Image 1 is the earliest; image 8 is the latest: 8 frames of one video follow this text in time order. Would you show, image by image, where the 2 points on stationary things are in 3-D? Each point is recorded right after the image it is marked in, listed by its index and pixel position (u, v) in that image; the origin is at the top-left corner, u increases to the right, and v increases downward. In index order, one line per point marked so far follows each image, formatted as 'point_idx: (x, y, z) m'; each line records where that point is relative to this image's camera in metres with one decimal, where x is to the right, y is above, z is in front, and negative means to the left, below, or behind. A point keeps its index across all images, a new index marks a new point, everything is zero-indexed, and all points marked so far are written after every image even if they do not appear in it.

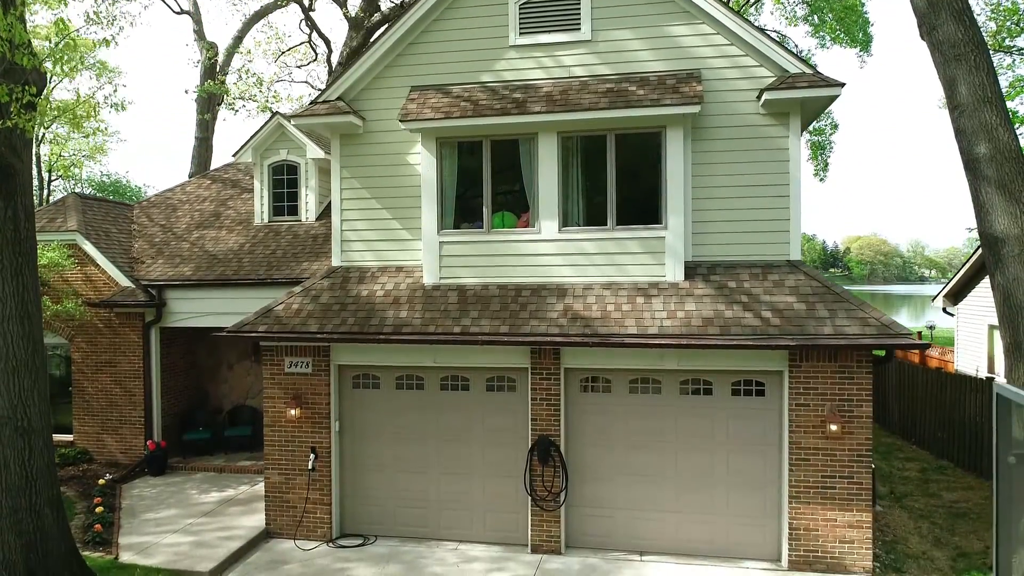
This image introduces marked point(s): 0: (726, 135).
0: (+2.6, +1.9, +9.0) m
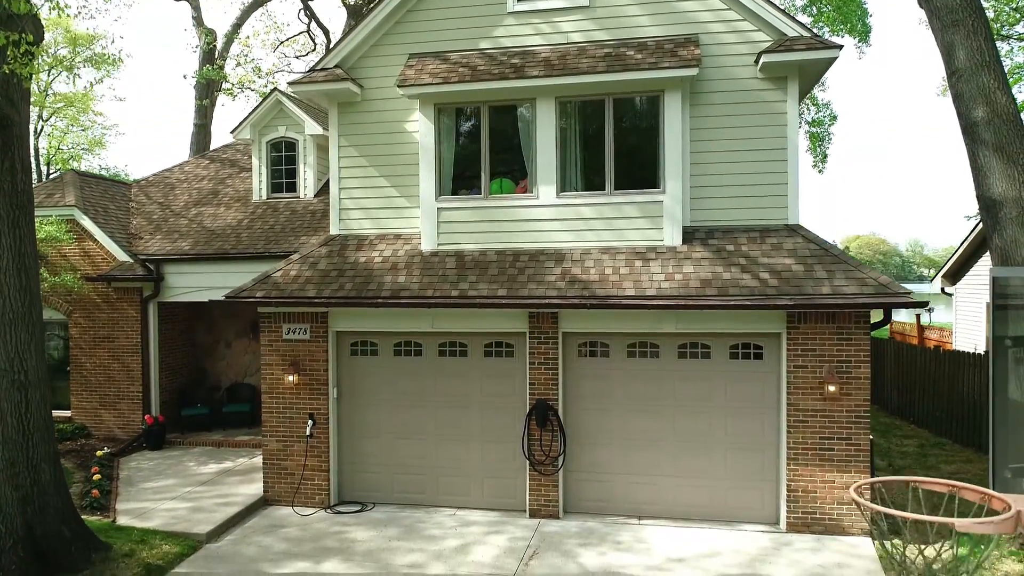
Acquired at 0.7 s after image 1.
0: (+2.6, +2.3, +9.0) m
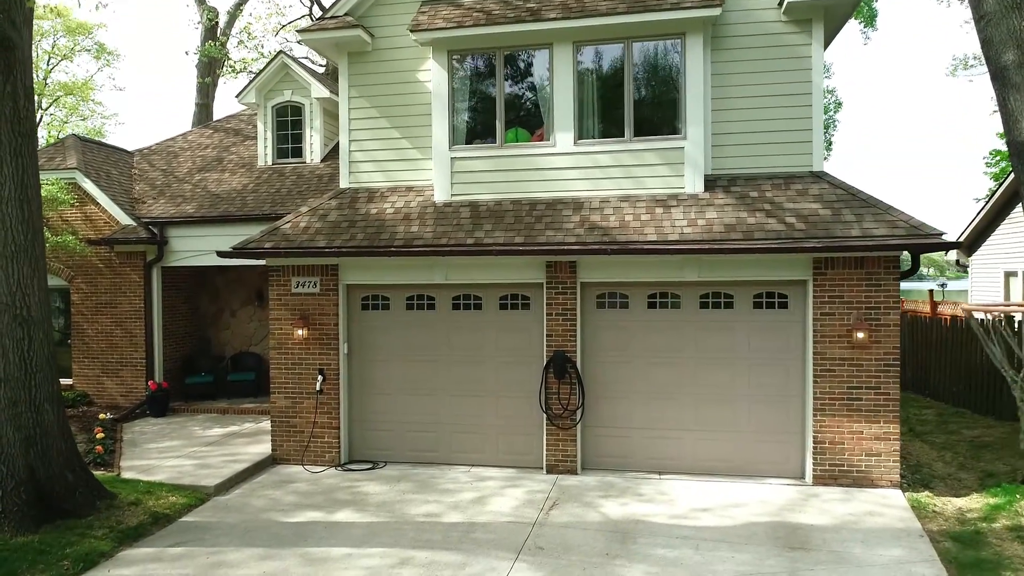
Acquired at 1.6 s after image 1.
0: (+2.8, +2.9, +8.7) m
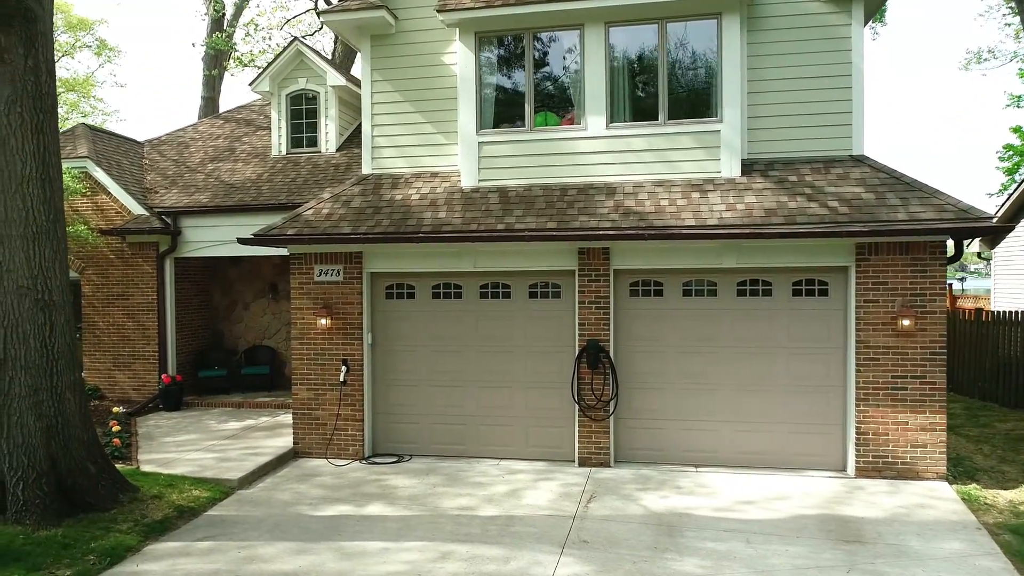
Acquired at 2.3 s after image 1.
0: (+3.1, +3.1, +8.5) m
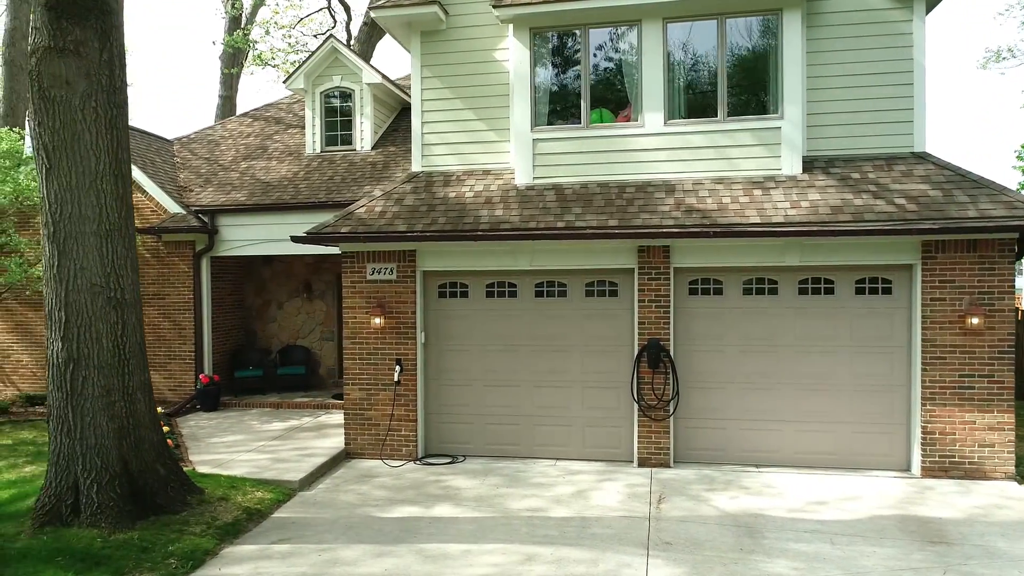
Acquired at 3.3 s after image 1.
0: (+3.8, +3.1, +8.4) m
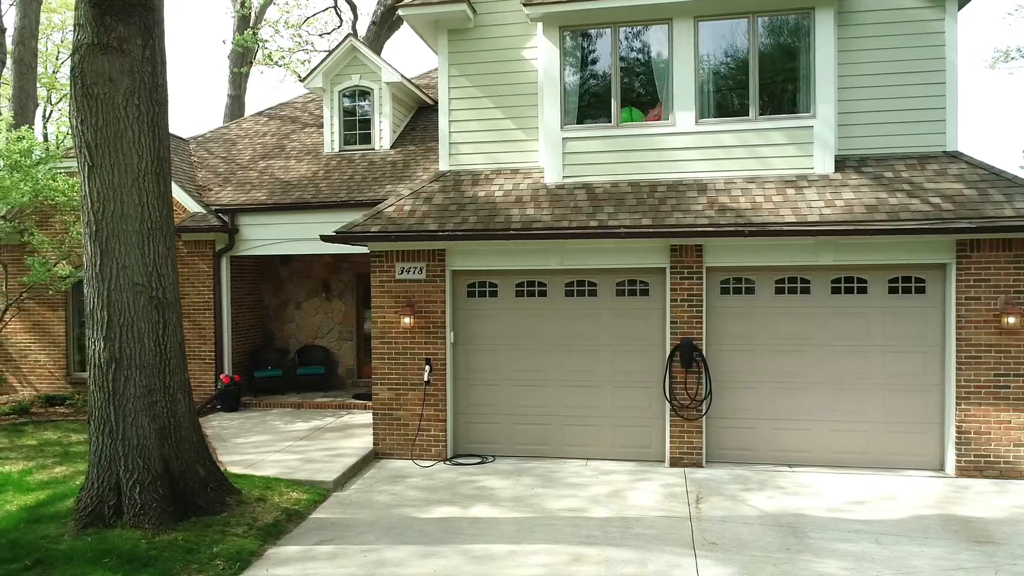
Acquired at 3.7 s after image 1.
0: (+4.2, +3.1, +8.4) m
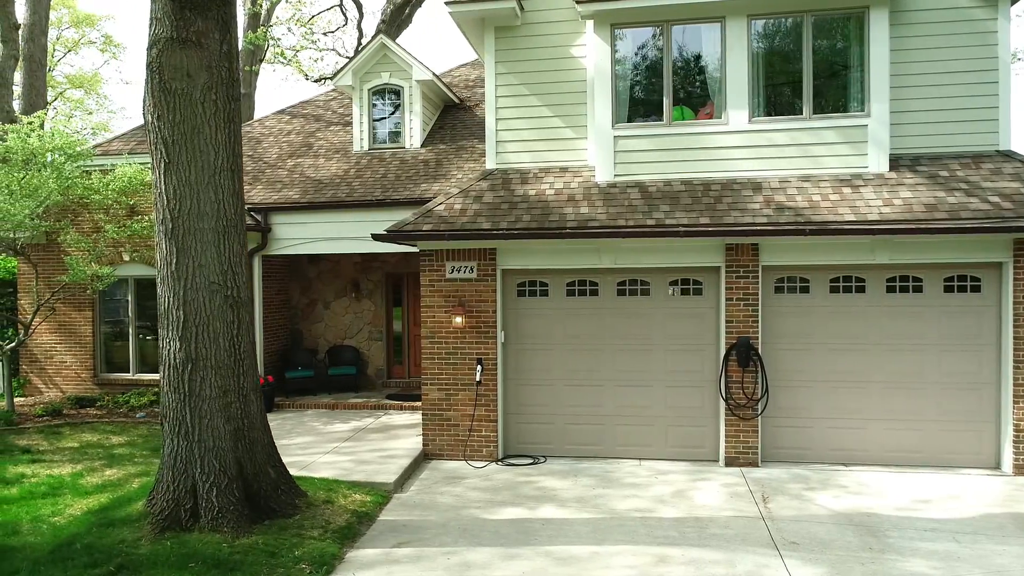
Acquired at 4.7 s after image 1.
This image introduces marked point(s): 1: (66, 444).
0: (+4.8, +3.1, +8.4) m
1: (-5.5, -1.9, +9.0) m
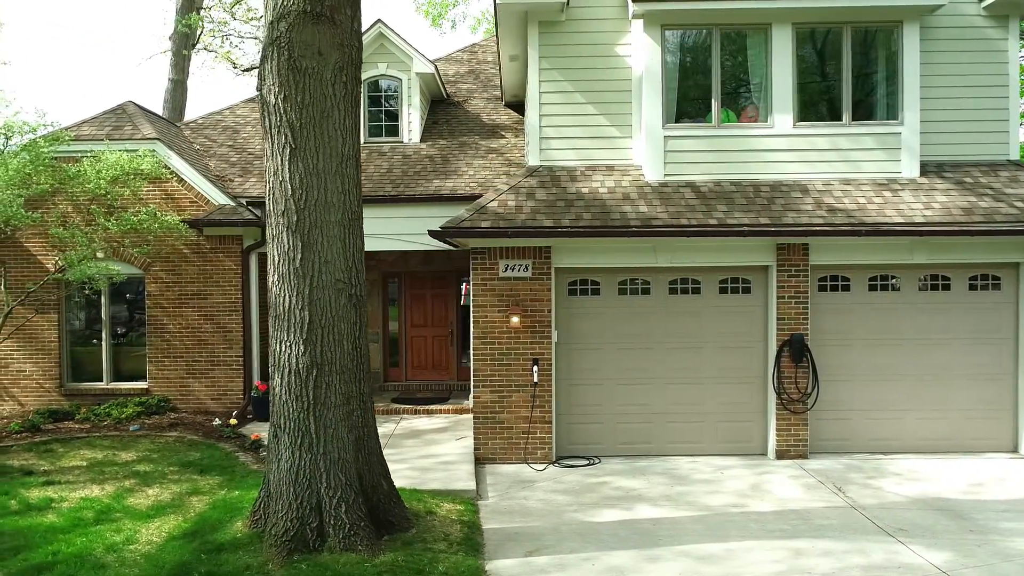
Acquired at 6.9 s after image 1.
0: (+5.4, +3.1, +9.0) m
1: (-4.9, -1.9, +8.0) m
